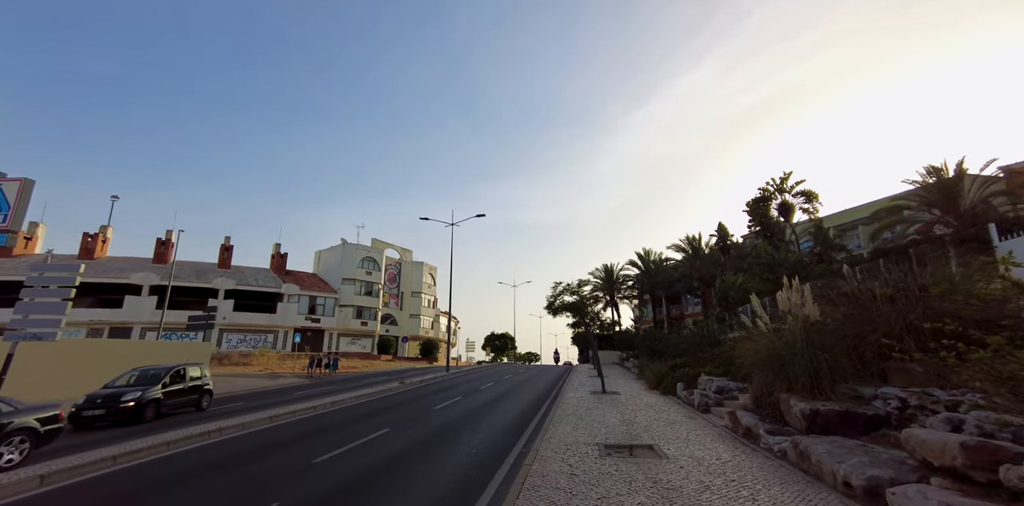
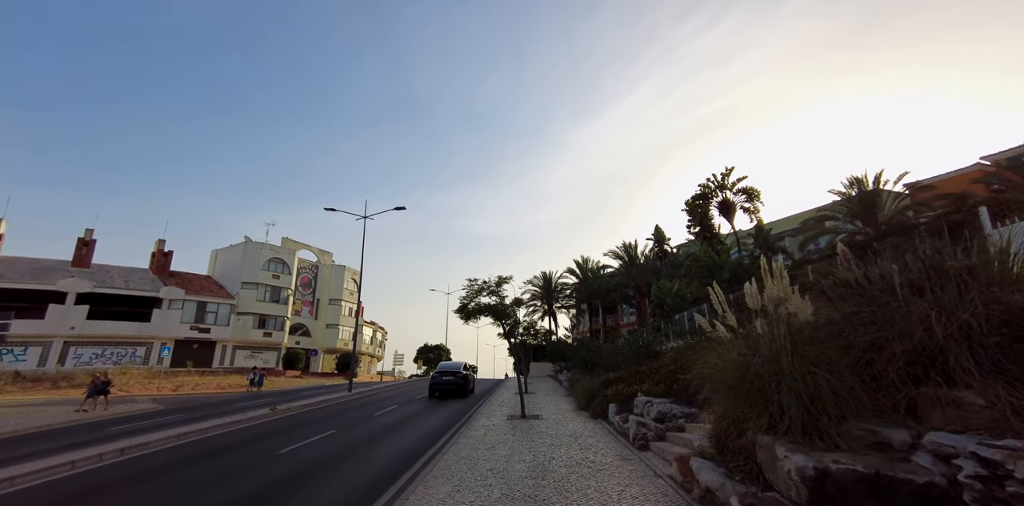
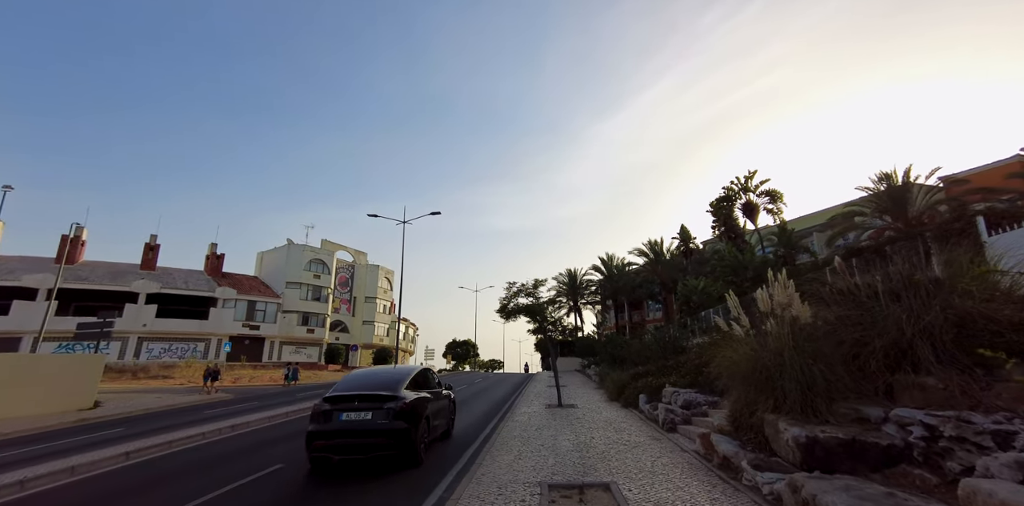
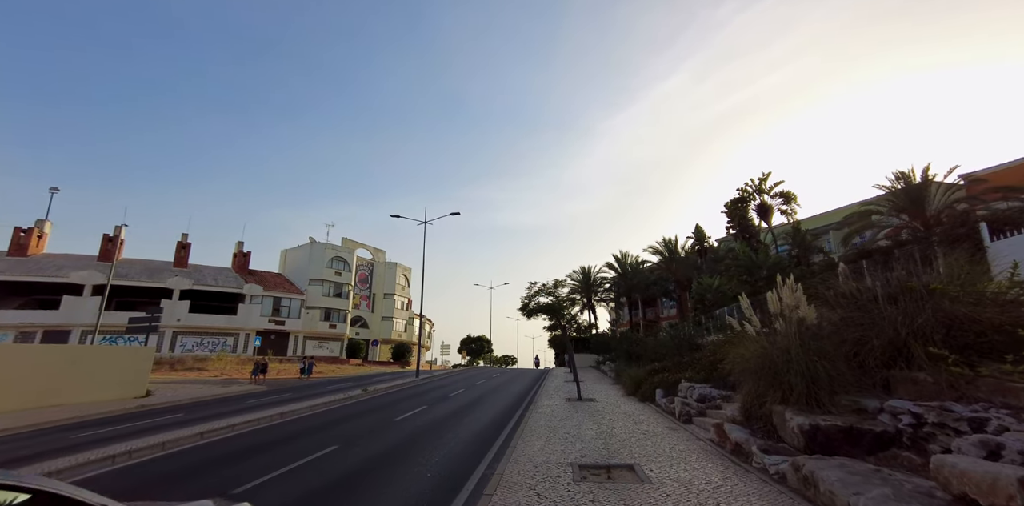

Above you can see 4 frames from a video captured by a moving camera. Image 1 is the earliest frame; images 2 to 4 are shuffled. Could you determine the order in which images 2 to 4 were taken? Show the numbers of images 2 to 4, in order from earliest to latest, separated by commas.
4, 3, 2
